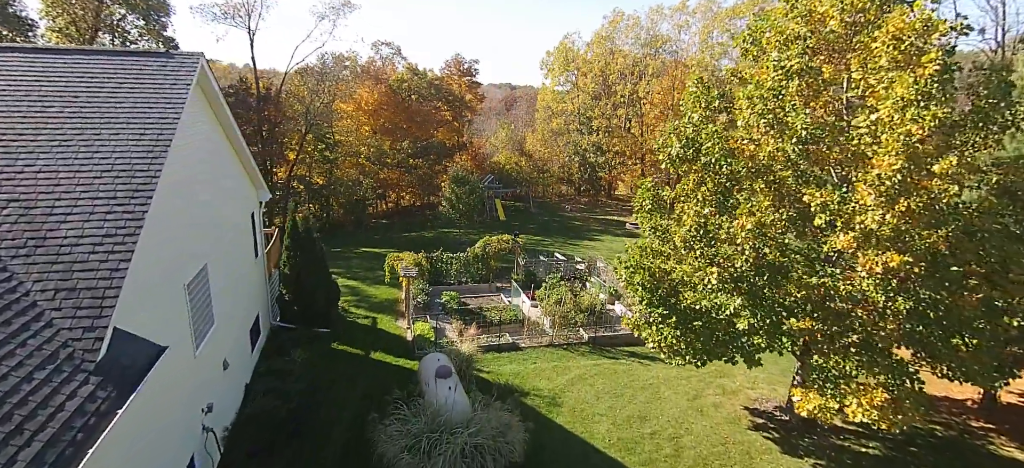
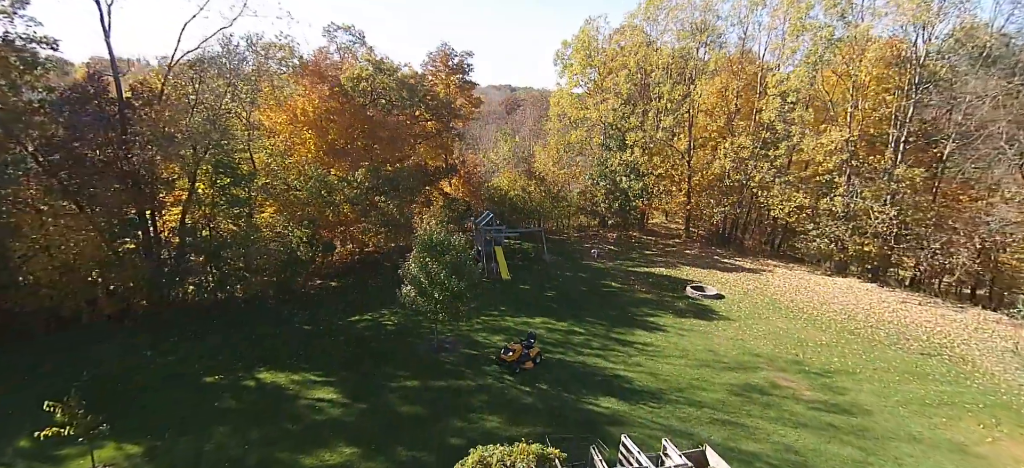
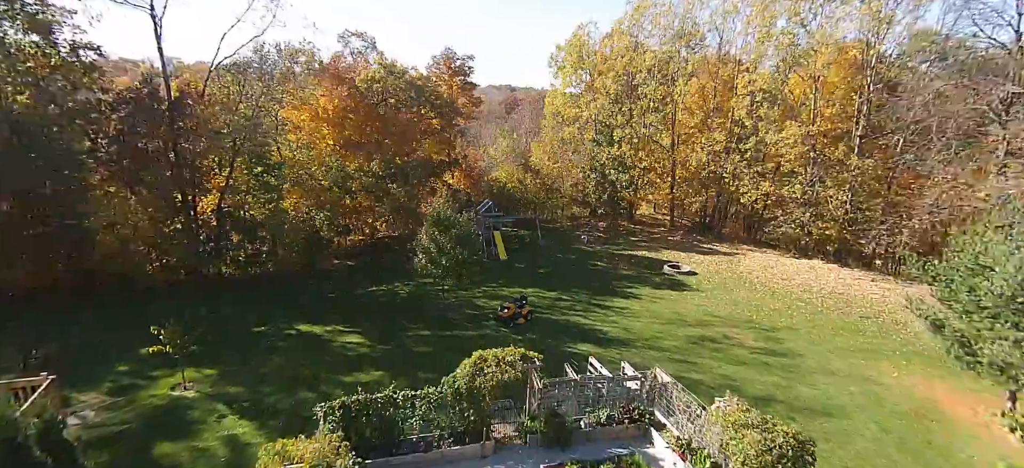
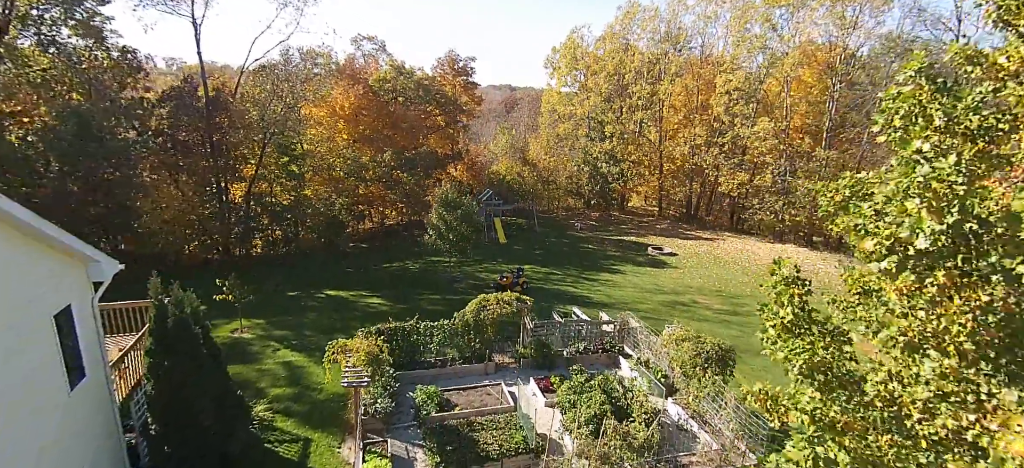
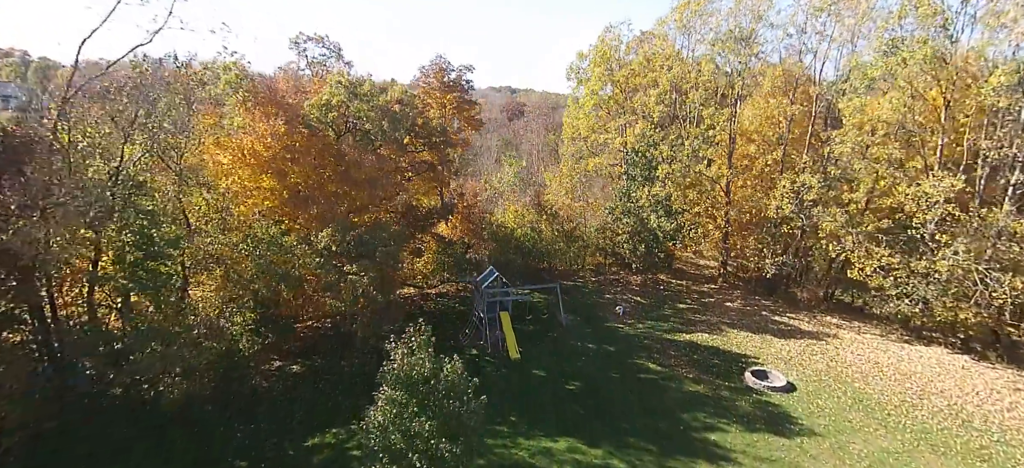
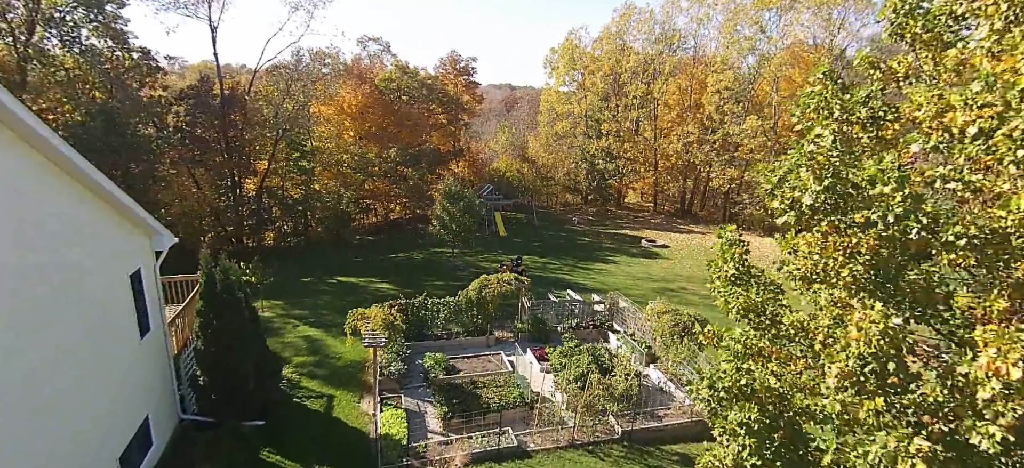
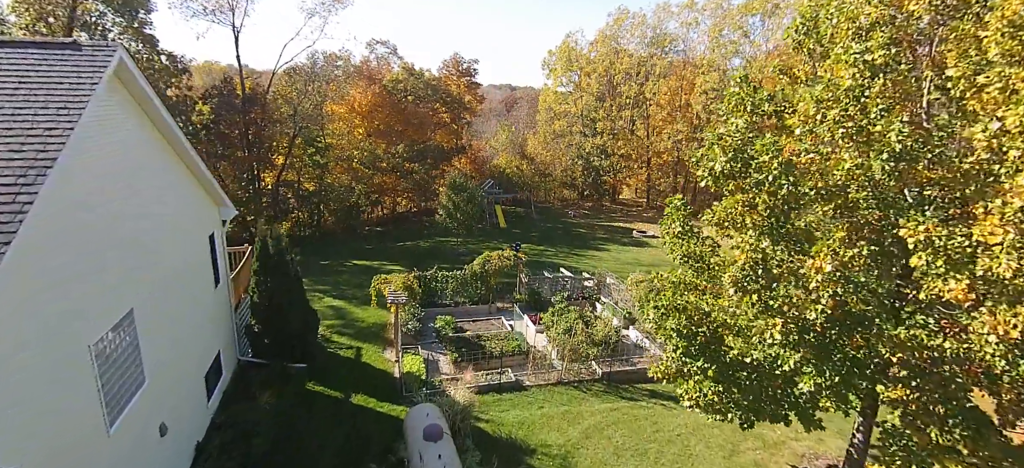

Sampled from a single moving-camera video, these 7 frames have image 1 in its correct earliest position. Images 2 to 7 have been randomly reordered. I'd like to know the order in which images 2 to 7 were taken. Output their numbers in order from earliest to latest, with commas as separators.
7, 6, 4, 3, 2, 5
